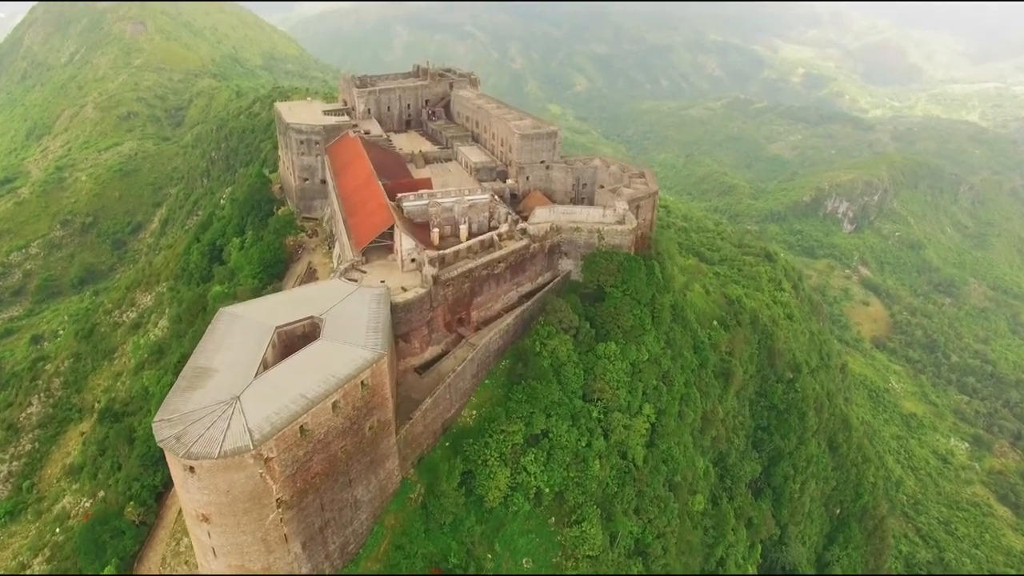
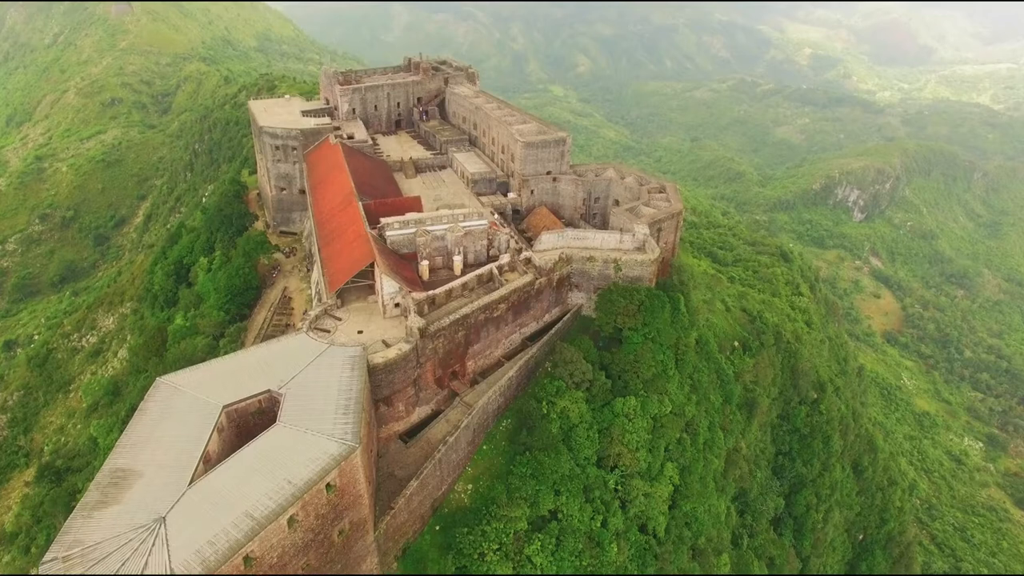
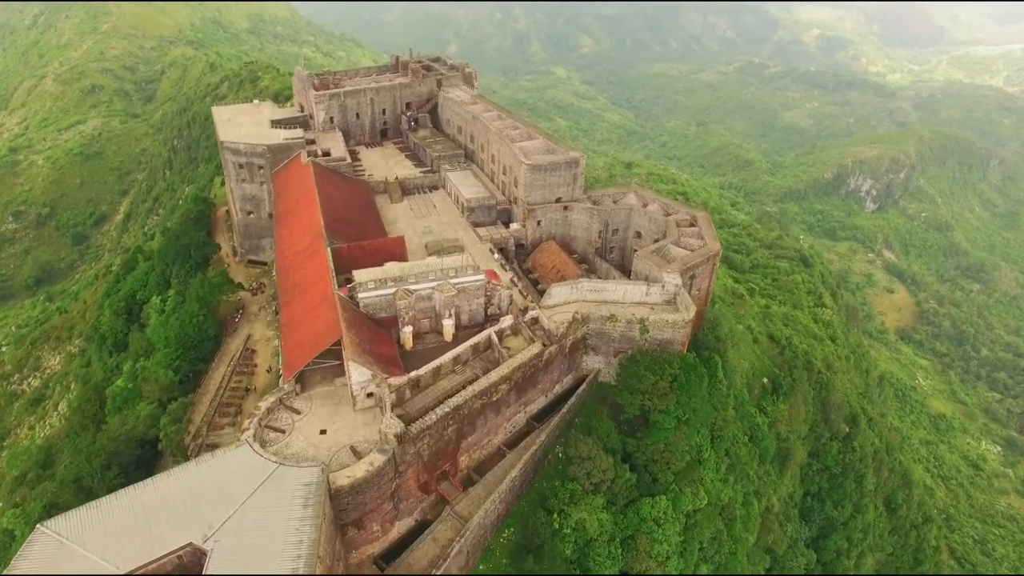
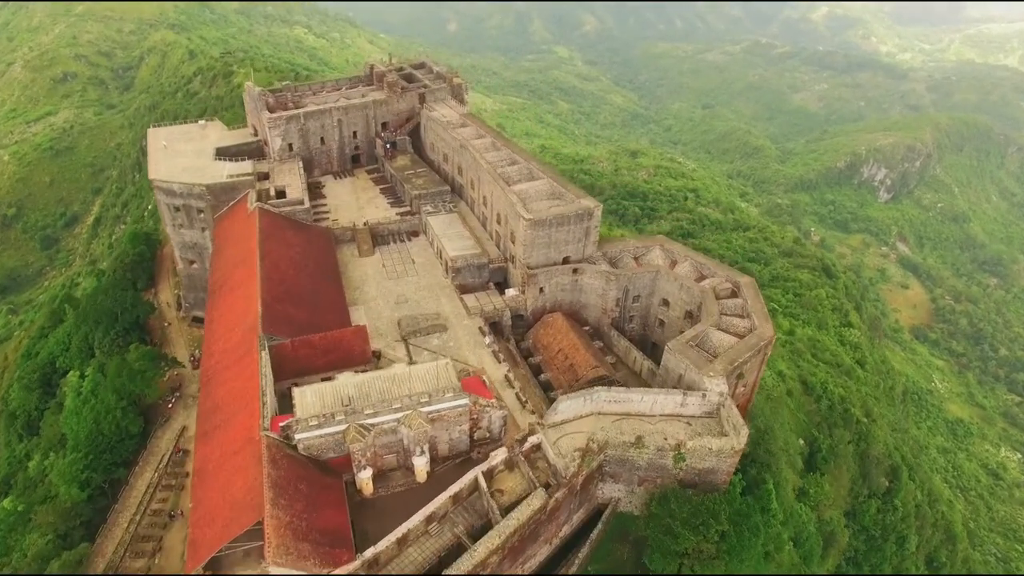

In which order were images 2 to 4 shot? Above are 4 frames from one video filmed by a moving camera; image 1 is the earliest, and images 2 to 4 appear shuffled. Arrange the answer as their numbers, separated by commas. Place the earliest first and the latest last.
2, 3, 4
